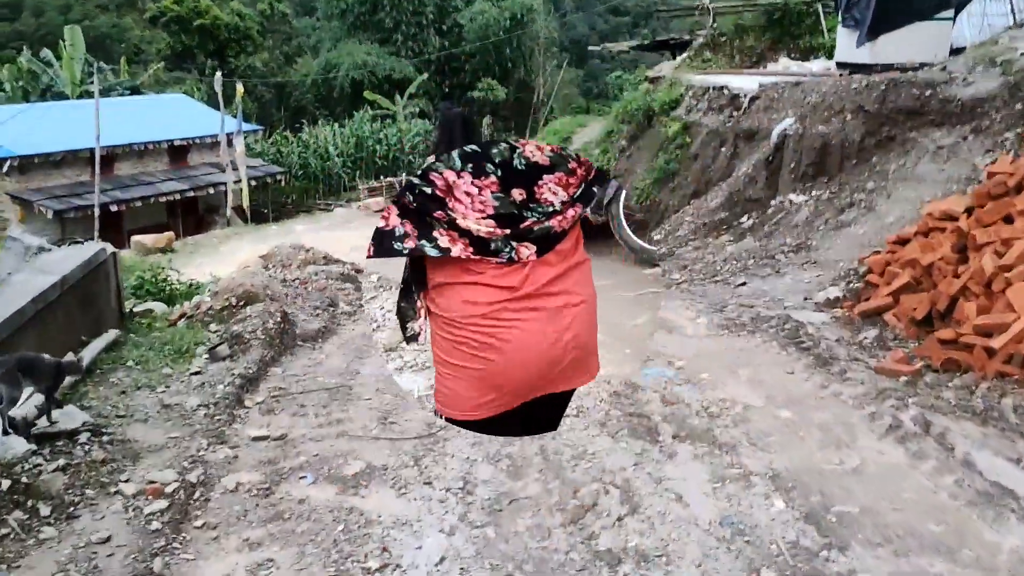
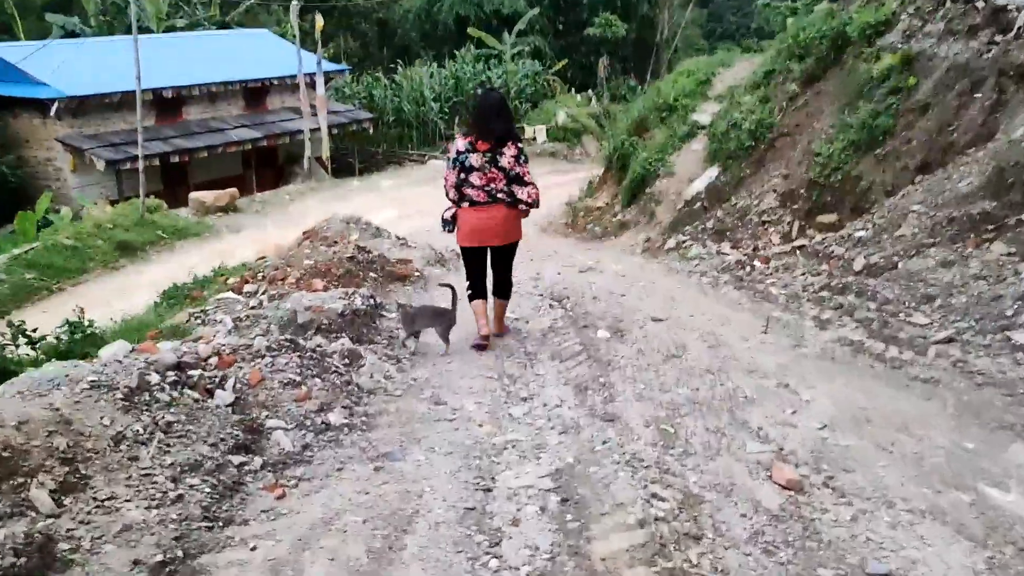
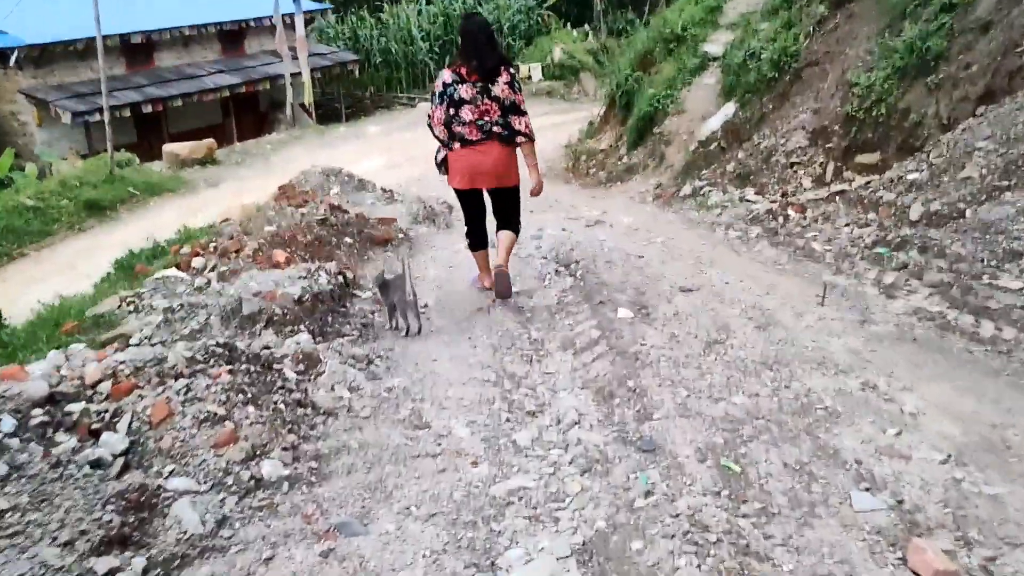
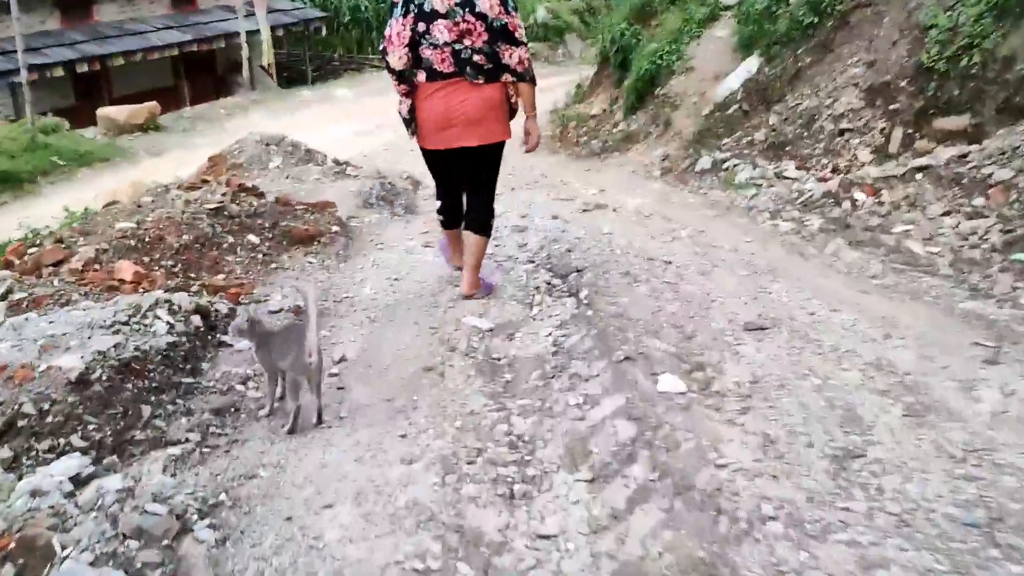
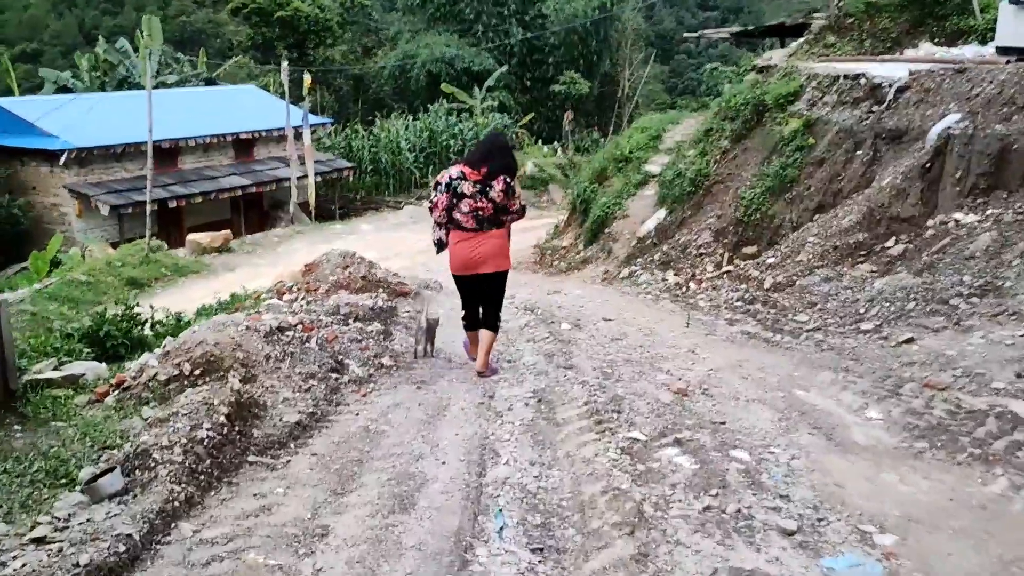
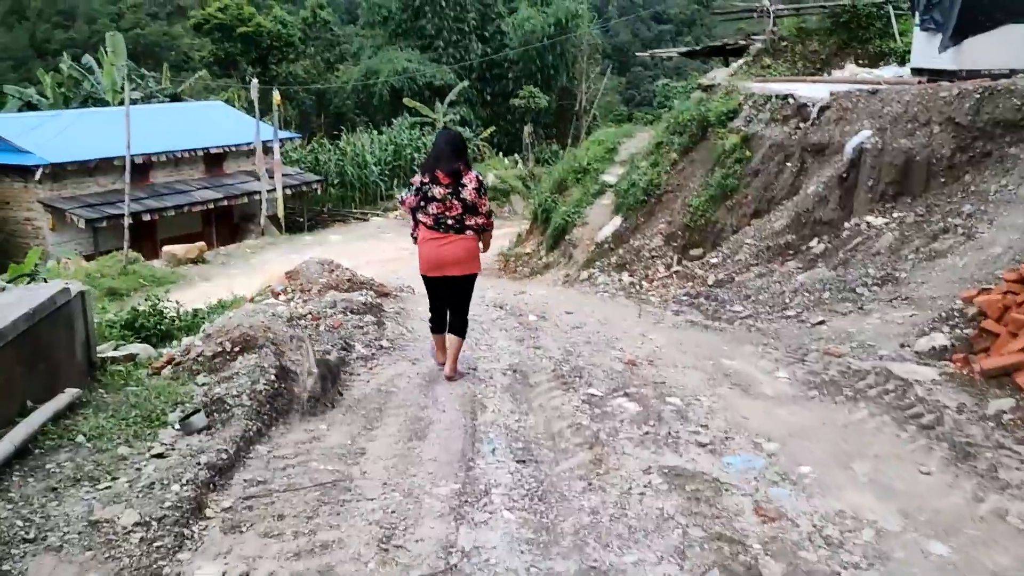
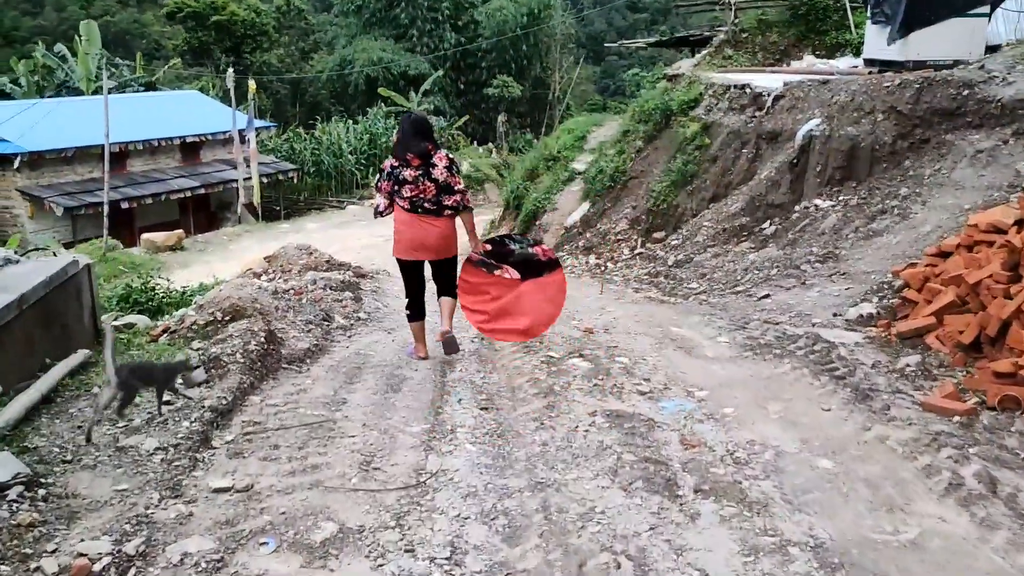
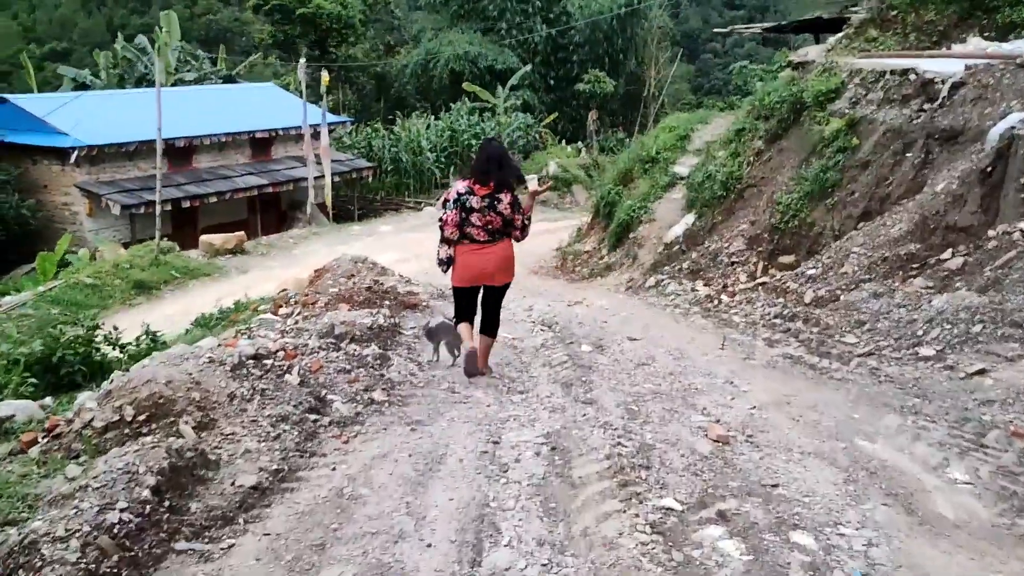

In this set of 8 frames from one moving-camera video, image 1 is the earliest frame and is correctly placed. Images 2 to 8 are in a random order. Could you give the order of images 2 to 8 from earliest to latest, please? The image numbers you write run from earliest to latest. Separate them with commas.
7, 6, 5, 8, 2, 3, 4
